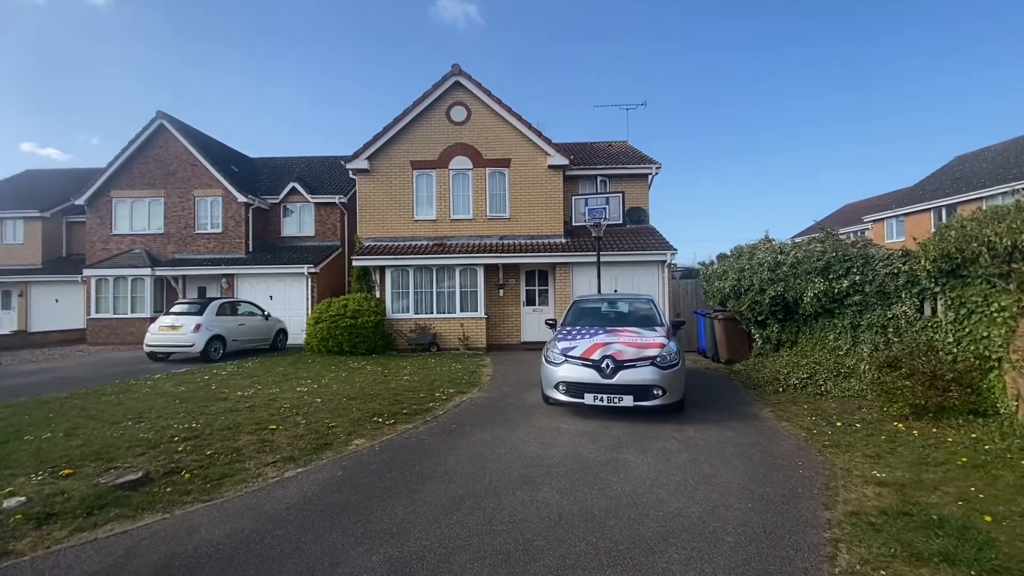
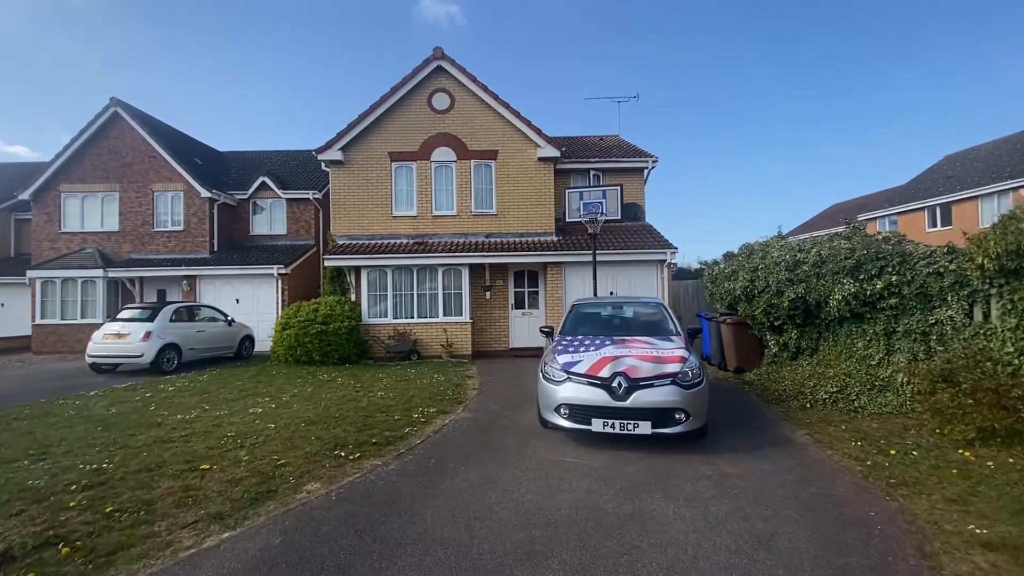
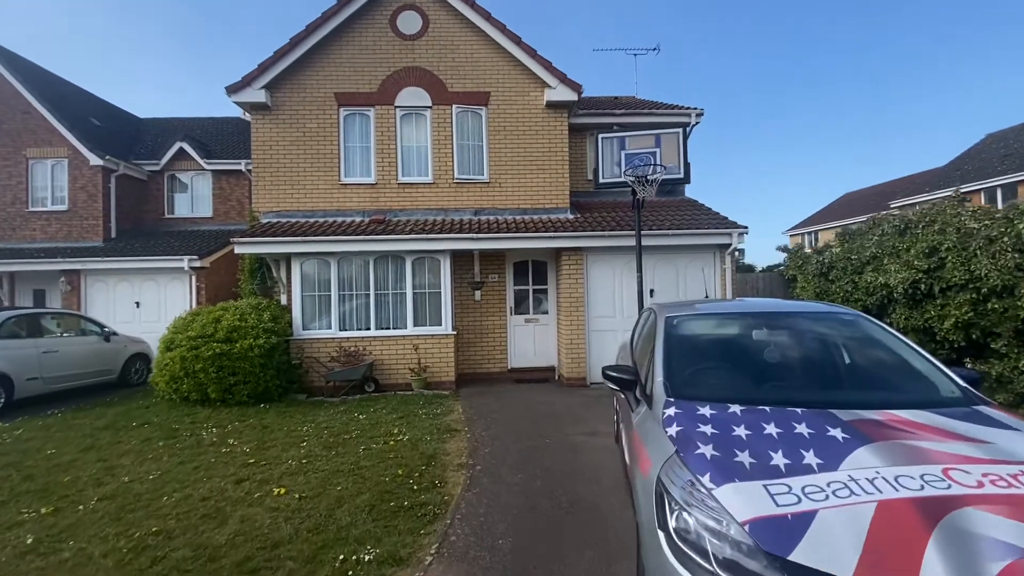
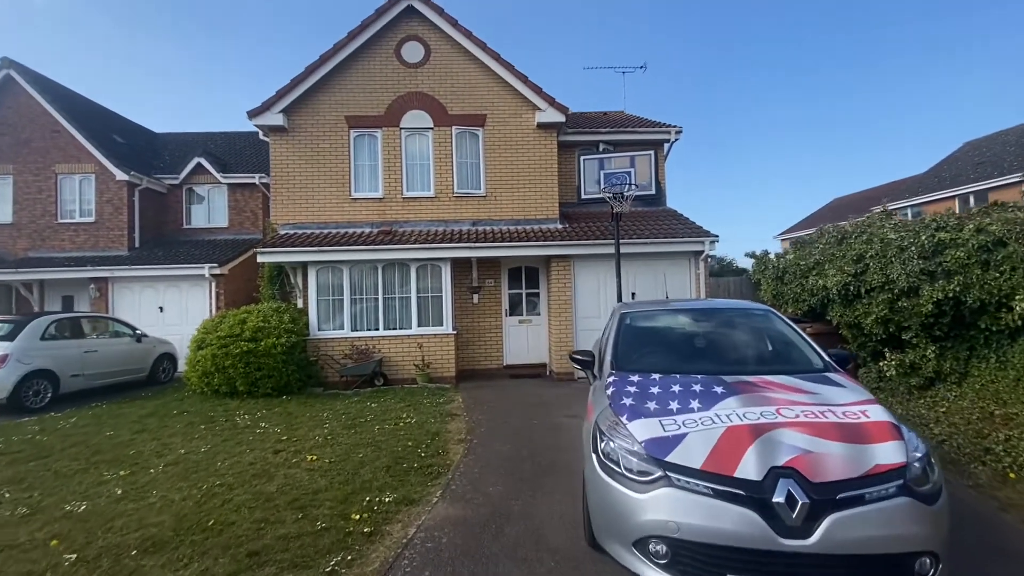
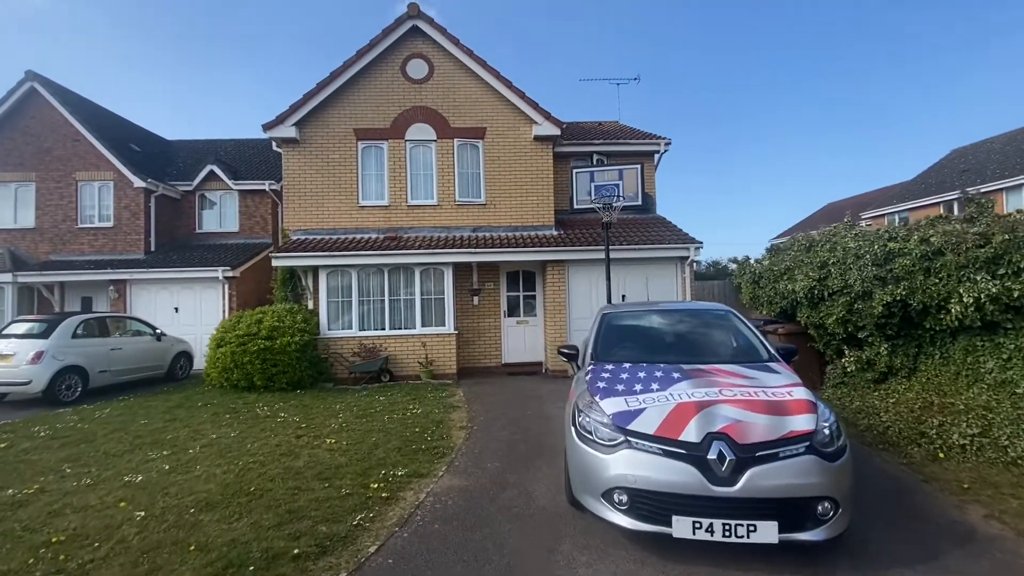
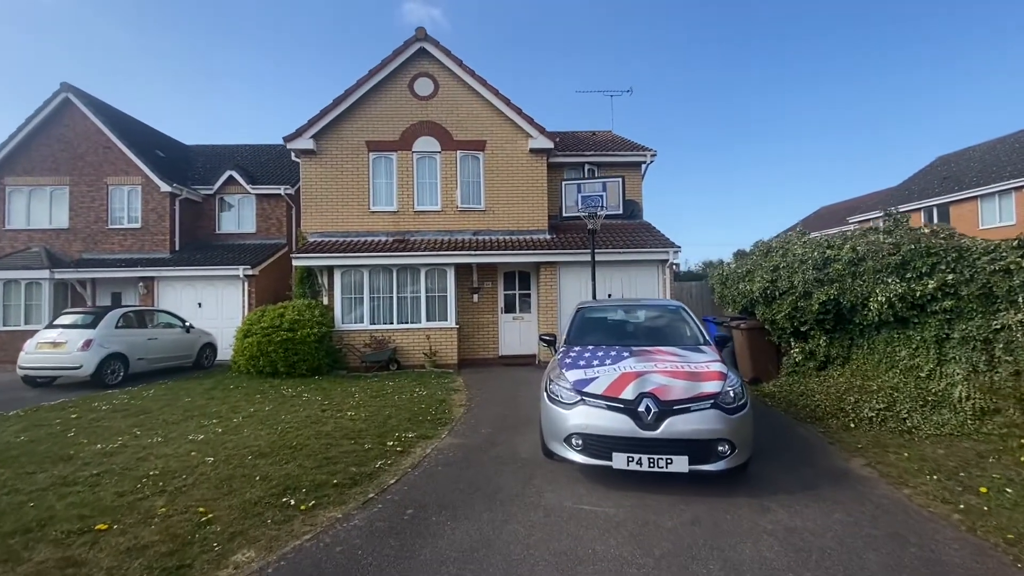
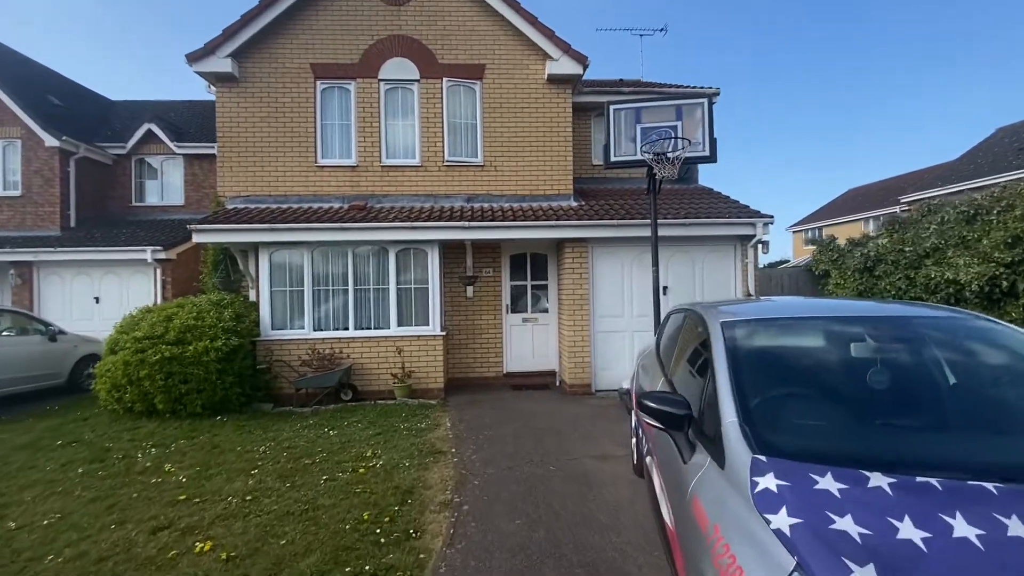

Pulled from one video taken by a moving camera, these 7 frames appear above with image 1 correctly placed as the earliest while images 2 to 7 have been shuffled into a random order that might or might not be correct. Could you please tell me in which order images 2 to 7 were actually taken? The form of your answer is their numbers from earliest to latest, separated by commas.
2, 6, 5, 4, 3, 7
